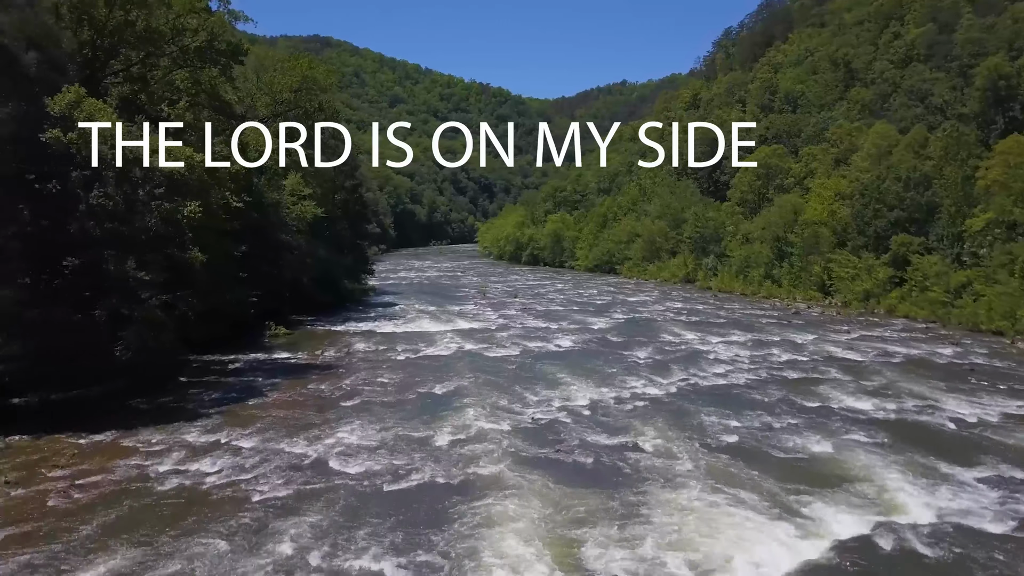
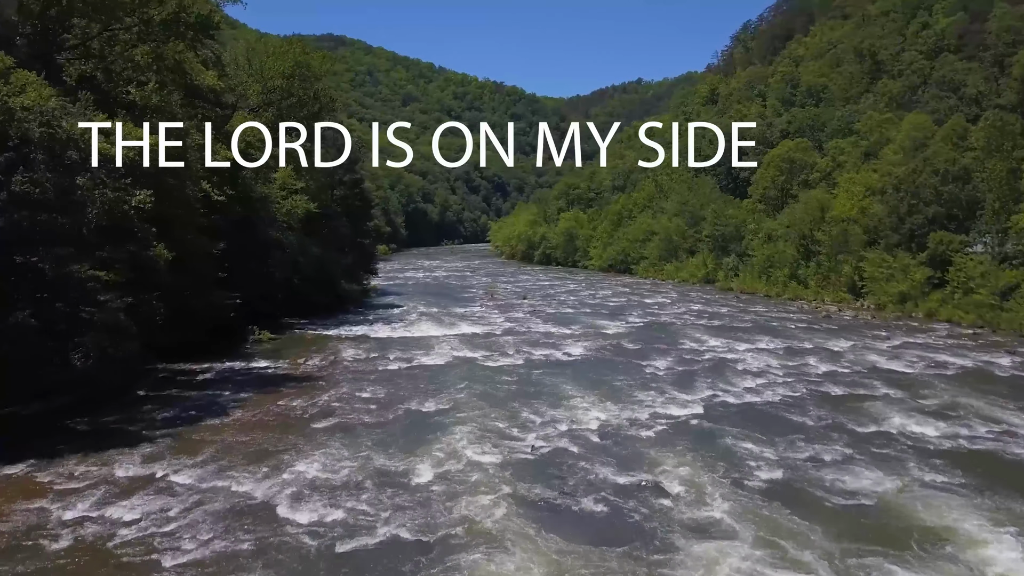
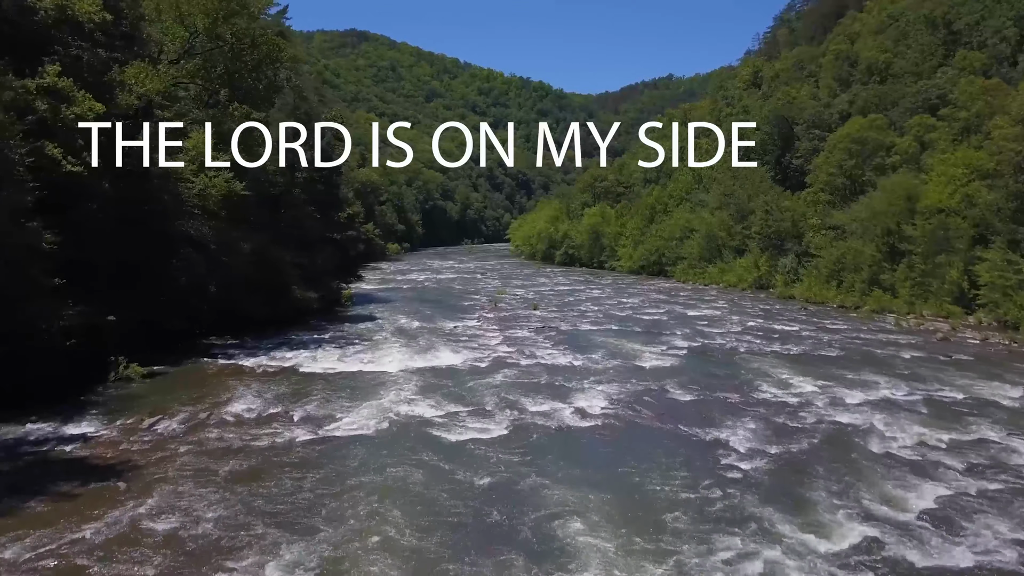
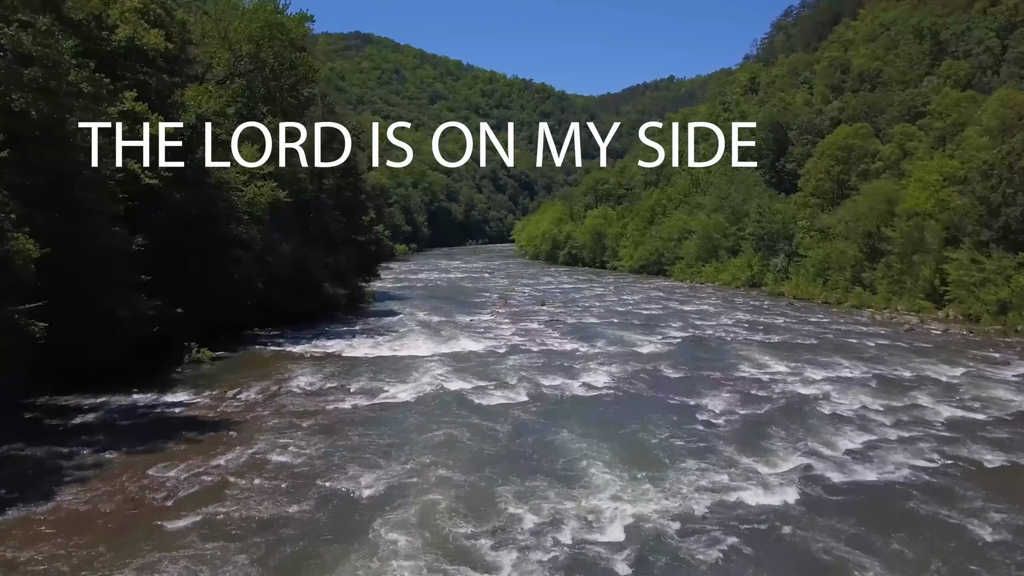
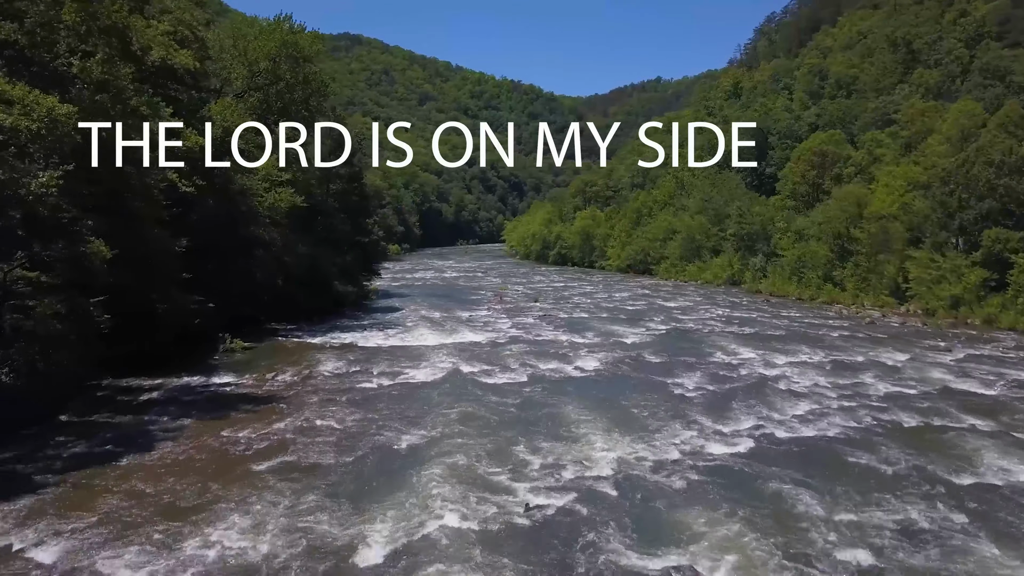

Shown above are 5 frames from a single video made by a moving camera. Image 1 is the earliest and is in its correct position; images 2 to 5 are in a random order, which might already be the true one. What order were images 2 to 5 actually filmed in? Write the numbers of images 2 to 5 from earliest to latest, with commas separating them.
2, 5, 4, 3
